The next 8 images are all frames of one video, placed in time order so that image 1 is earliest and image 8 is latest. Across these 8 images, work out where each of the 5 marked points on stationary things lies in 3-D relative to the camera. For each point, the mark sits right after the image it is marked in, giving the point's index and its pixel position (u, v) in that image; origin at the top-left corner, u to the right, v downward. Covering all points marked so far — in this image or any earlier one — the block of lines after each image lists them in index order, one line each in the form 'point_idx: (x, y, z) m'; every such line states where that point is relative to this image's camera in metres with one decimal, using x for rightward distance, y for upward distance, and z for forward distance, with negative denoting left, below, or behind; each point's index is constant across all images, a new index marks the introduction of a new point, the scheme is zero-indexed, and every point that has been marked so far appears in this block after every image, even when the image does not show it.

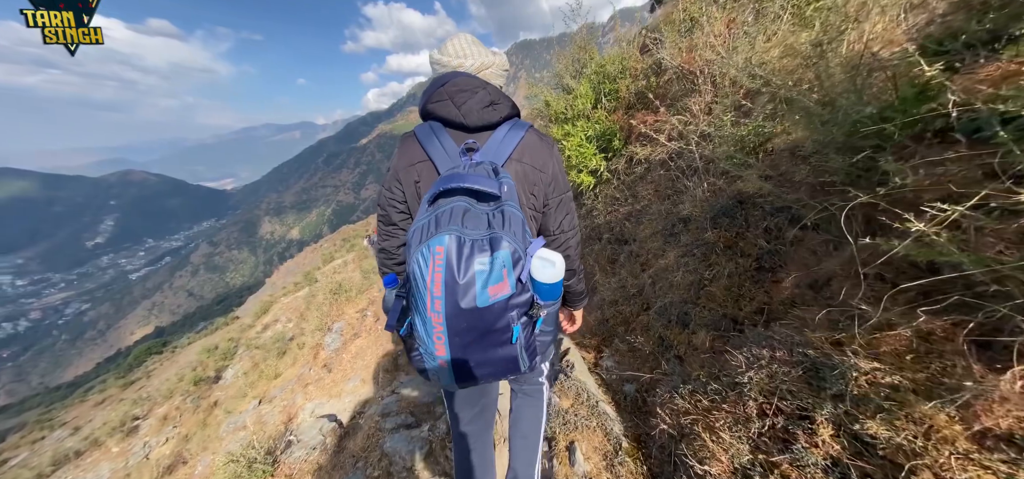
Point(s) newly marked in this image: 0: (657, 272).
0: (+1.4, -0.3, +3.0) m
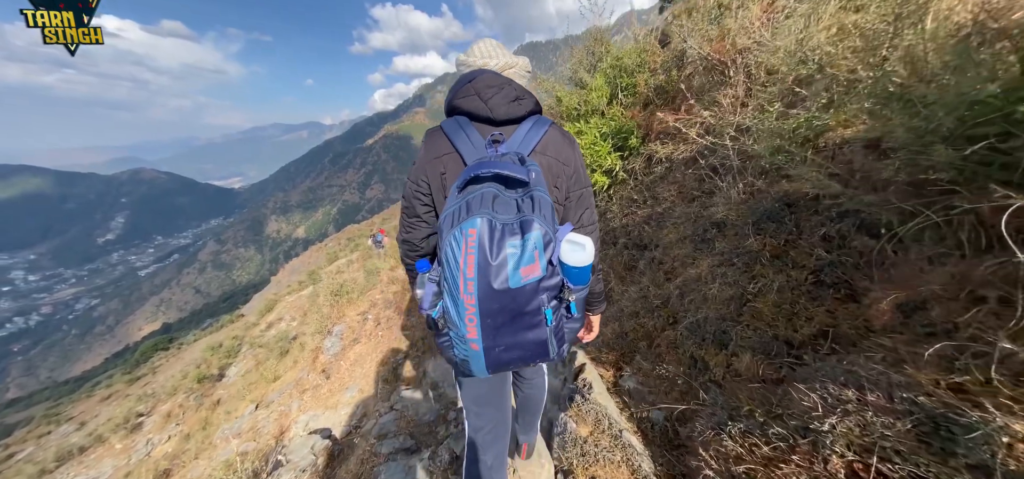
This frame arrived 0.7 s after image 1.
0: (+1.5, -0.4, +2.7) m
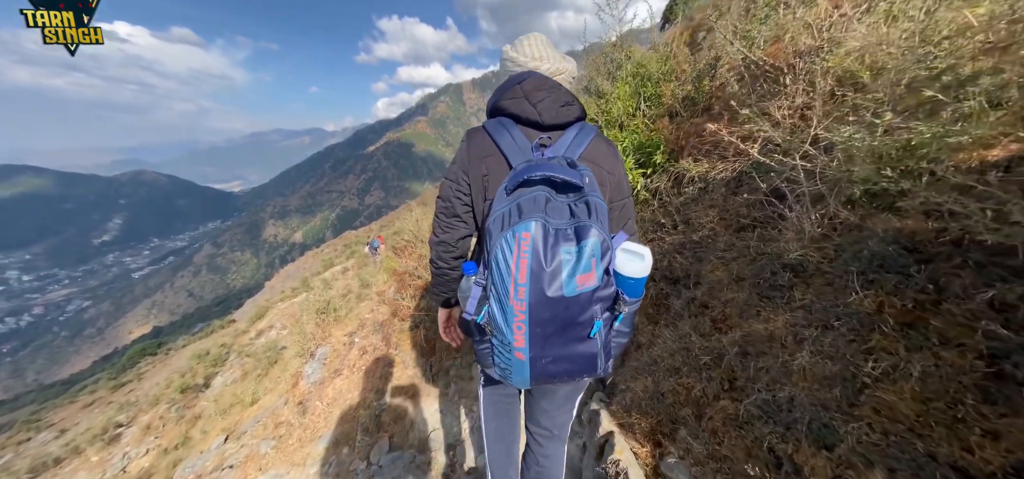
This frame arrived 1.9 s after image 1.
0: (+1.6, -0.7, +2.1) m
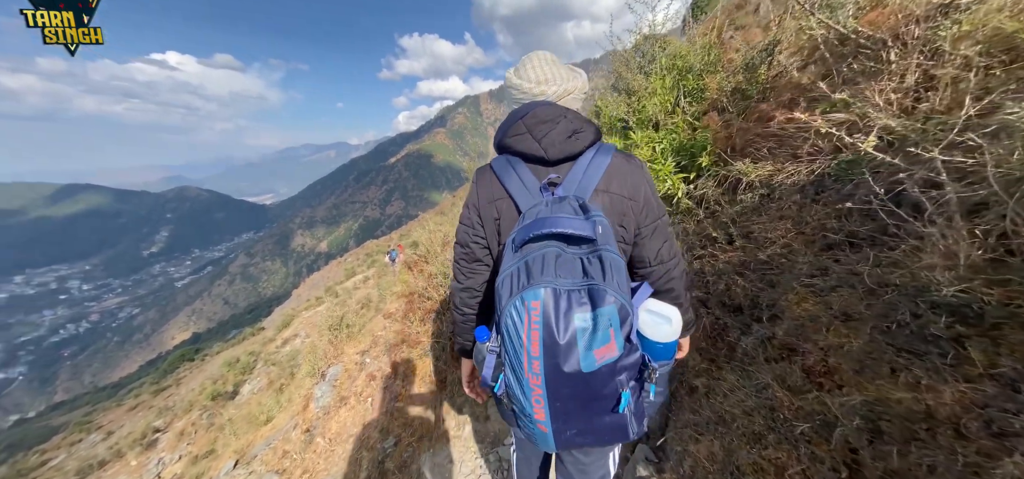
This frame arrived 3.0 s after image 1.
0: (+1.7, -0.8, +1.5) m
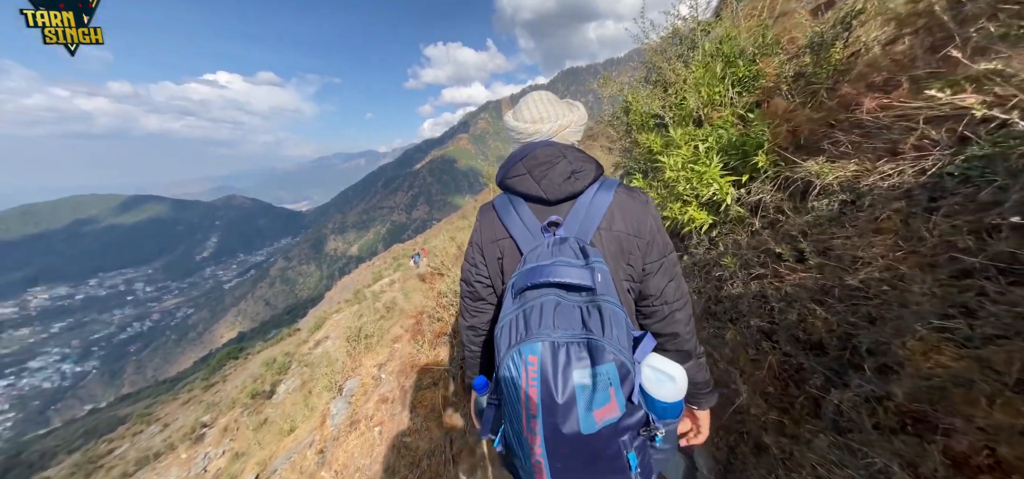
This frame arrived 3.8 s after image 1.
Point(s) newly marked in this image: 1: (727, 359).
0: (+1.8, -0.9, +0.9) m
1: (+2.1, -1.2, +3.1) m
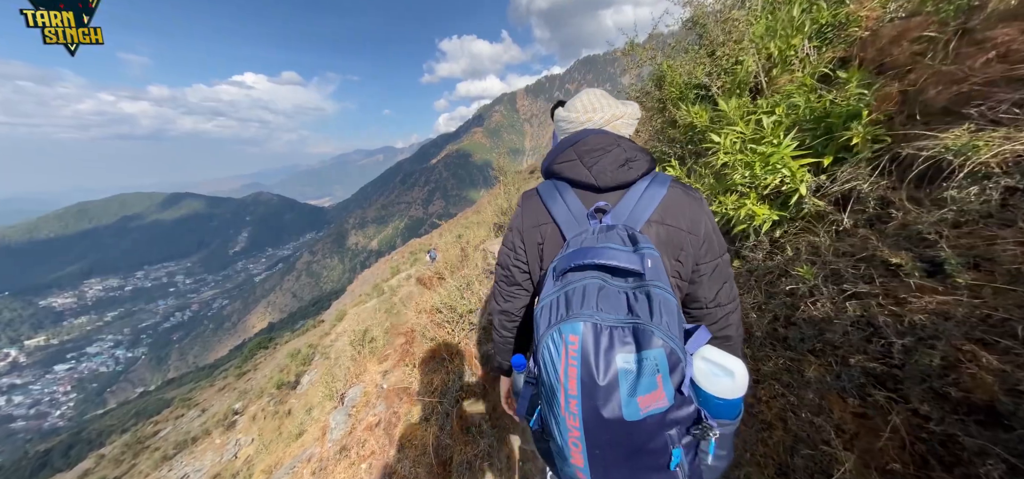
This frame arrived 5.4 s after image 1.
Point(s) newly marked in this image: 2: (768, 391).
0: (+1.7, -1.0, +0.2) m
1: (+2.2, -1.2, +2.3) m
2: (+2.2, -1.3, +2.7) m
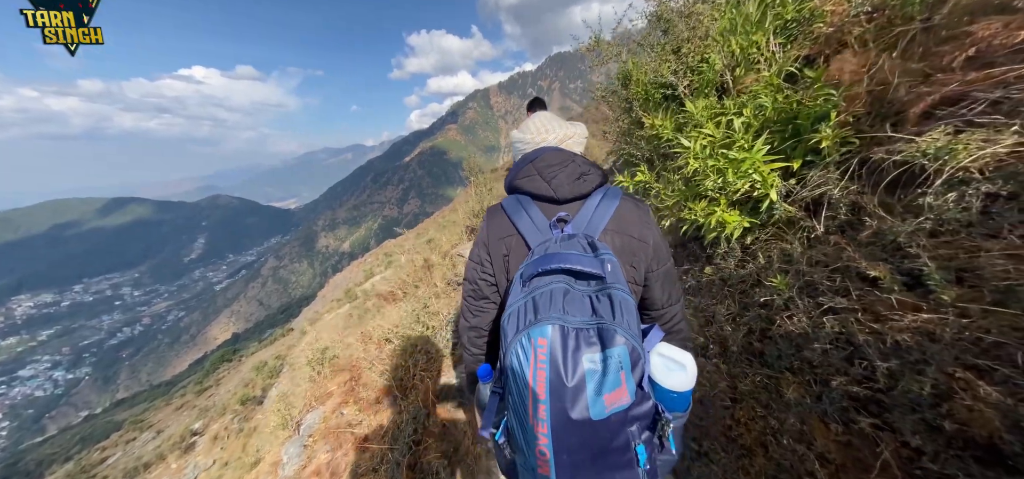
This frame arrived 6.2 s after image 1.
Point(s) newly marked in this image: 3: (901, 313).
0: (+1.6, -1.1, 0.0) m
1: (+1.9, -1.3, +2.1) m
2: (+1.9, -1.4, +2.5) m
3: (+2.0, -0.4, +1.7) m
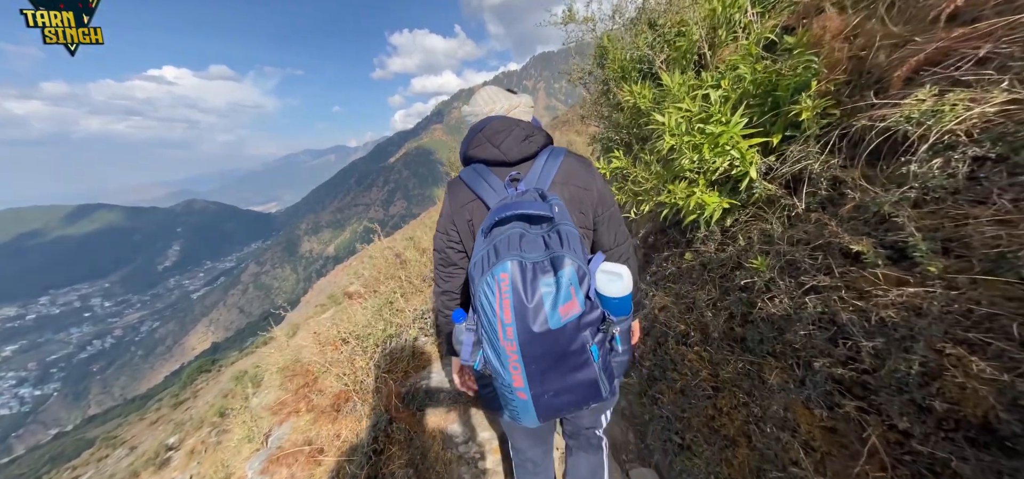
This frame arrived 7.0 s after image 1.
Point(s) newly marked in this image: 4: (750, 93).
0: (+1.5, -1.0, -0.1) m
1: (+1.7, -1.2, +2.0) m
2: (+1.7, -1.2, +2.4) m
3: (+1.8, -0.2, +1.5) m
4: (+1.7, +1.1, +2.3) m
